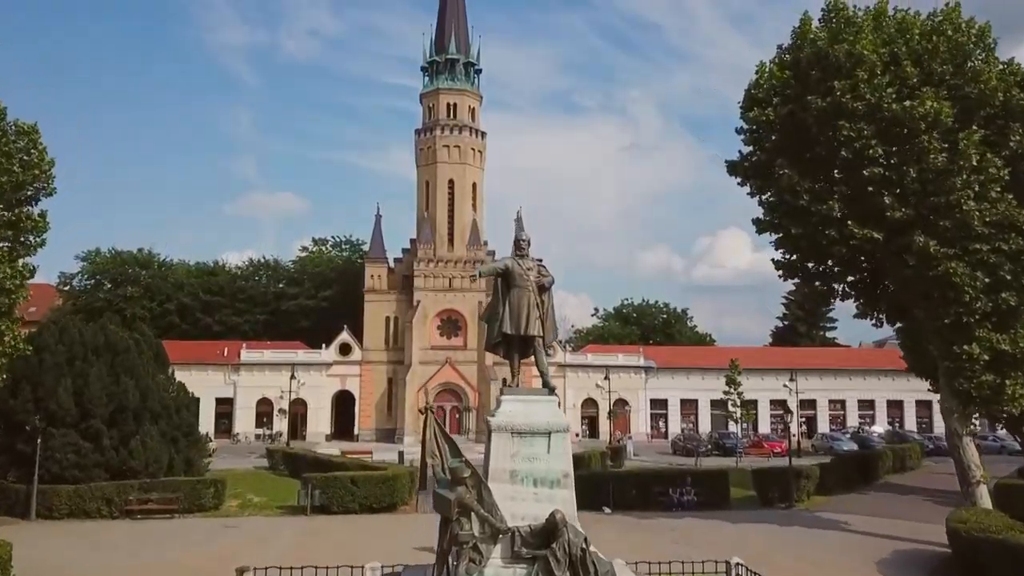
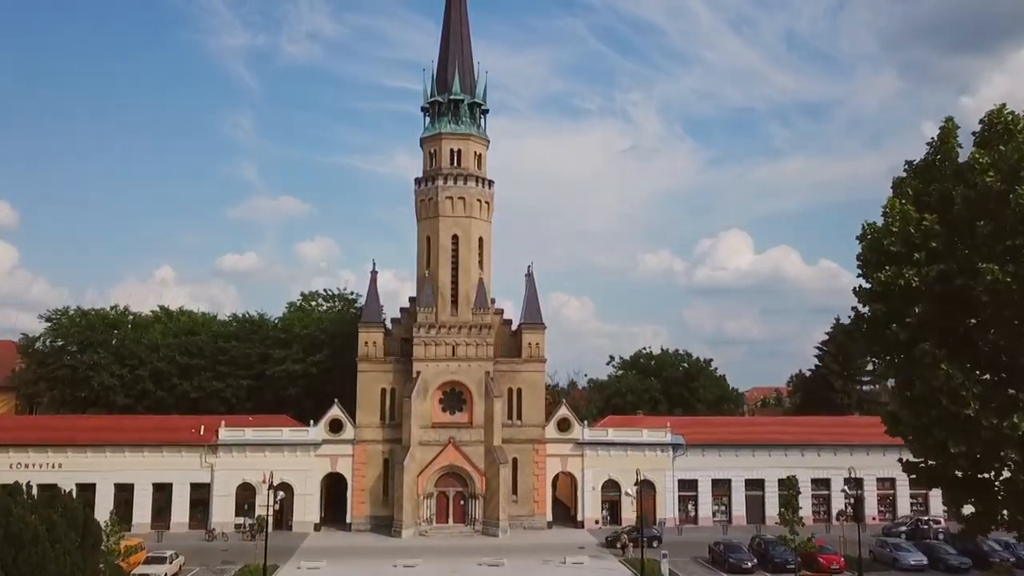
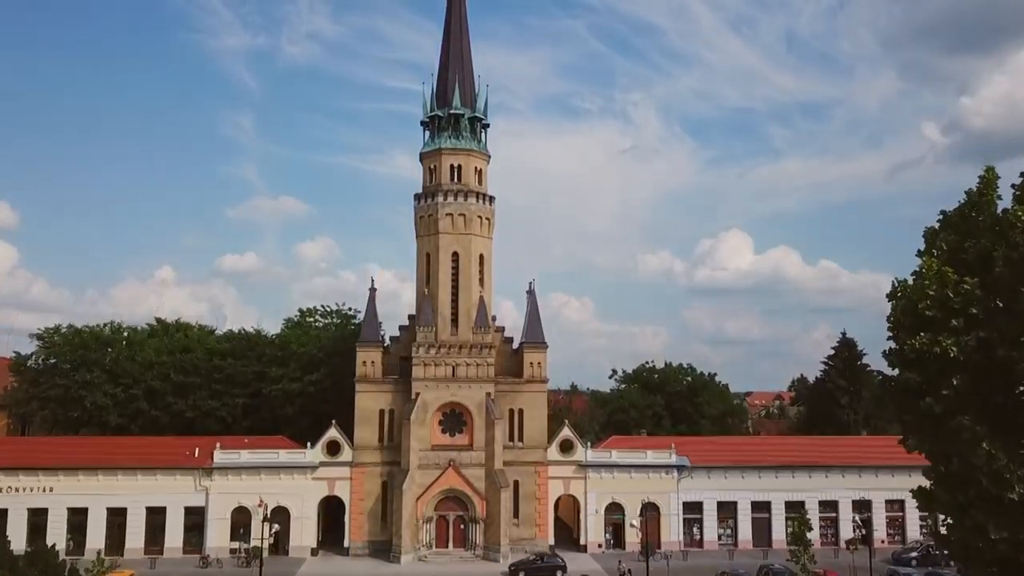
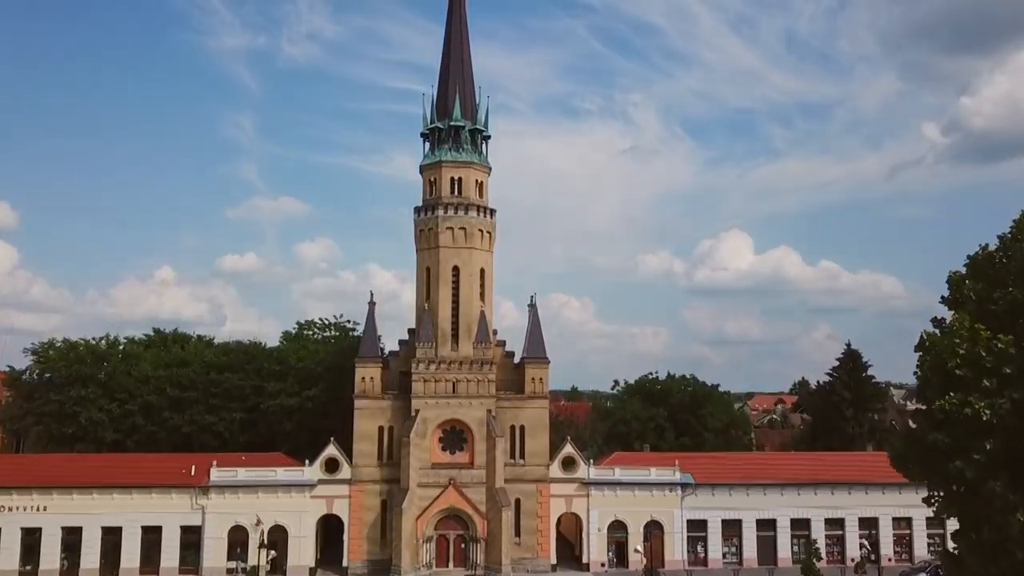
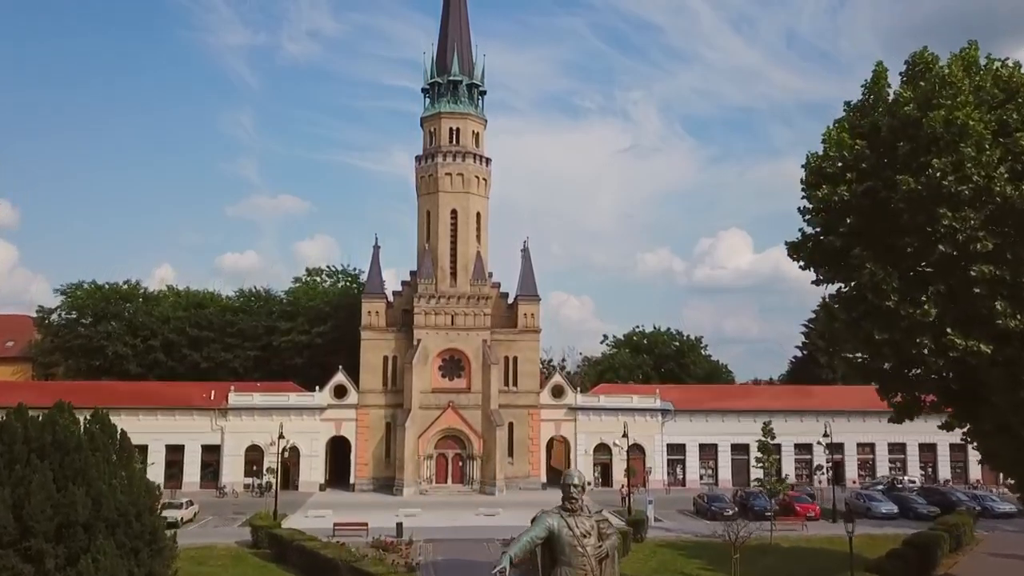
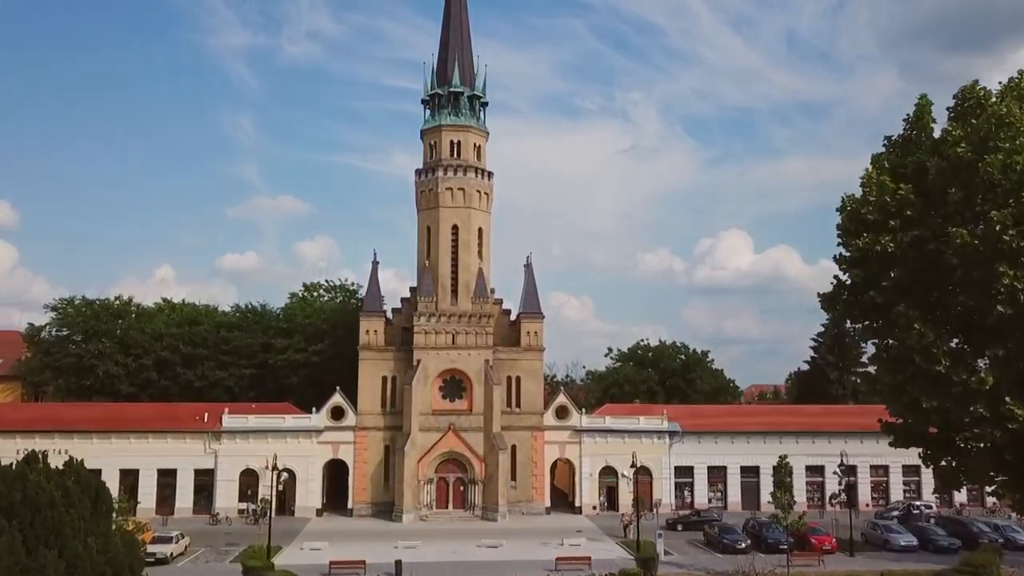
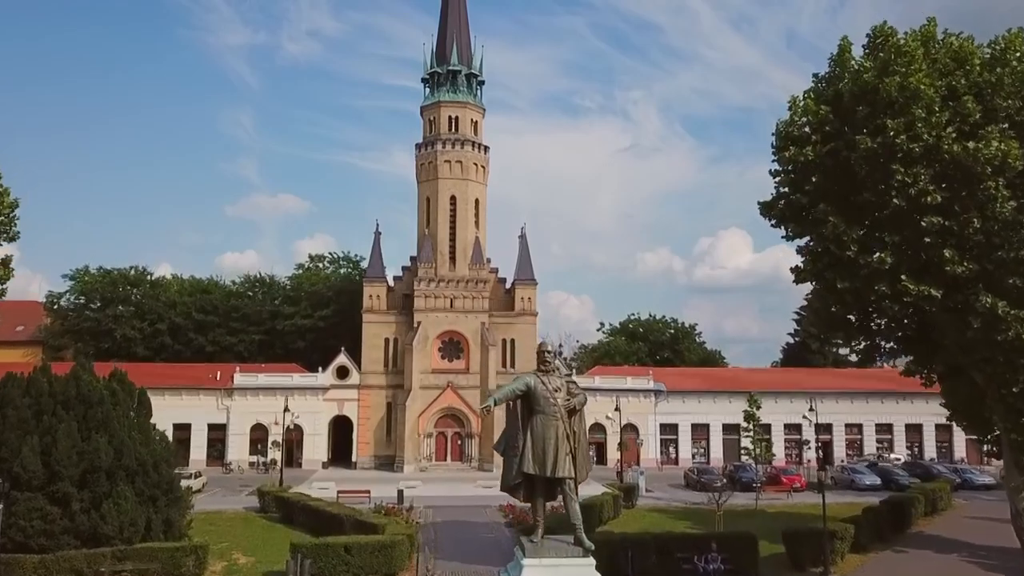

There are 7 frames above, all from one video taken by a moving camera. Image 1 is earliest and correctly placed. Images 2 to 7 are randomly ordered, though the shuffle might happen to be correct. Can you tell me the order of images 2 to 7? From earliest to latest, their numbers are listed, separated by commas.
7, 5, 6, 2, 3, 4
